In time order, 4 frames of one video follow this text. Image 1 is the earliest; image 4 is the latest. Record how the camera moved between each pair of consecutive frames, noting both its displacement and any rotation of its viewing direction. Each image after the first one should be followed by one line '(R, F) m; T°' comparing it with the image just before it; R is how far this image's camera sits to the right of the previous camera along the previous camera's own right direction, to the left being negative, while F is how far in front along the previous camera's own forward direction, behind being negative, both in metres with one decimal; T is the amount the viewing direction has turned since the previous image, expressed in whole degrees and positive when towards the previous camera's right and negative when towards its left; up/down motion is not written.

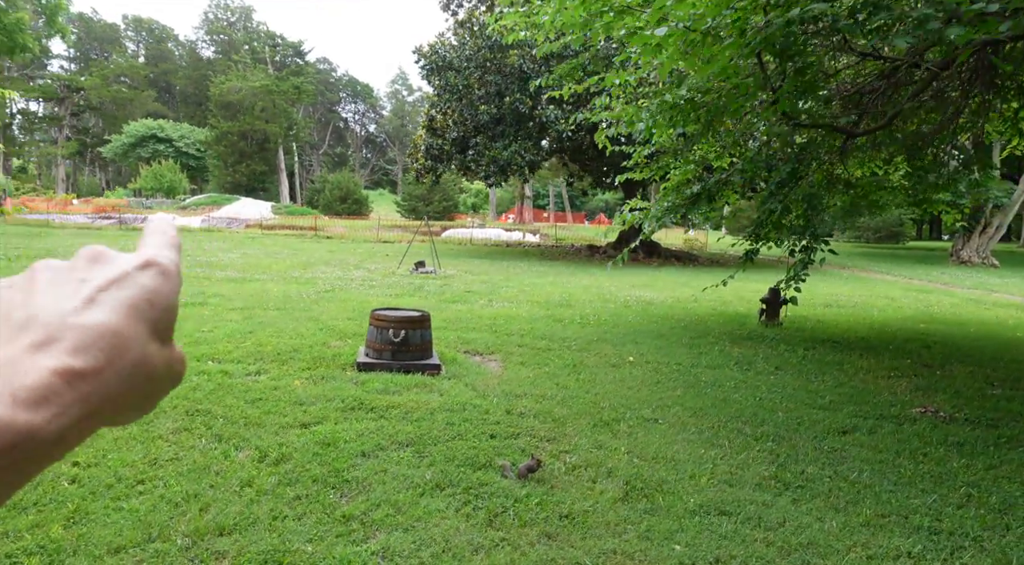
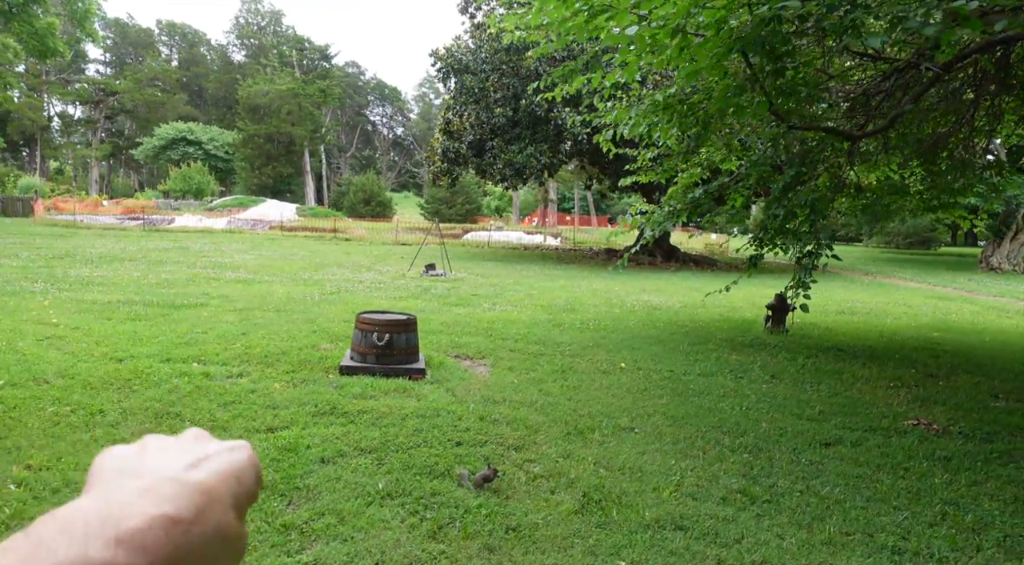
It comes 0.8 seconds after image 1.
(+0.3, +0.1) m; -2°
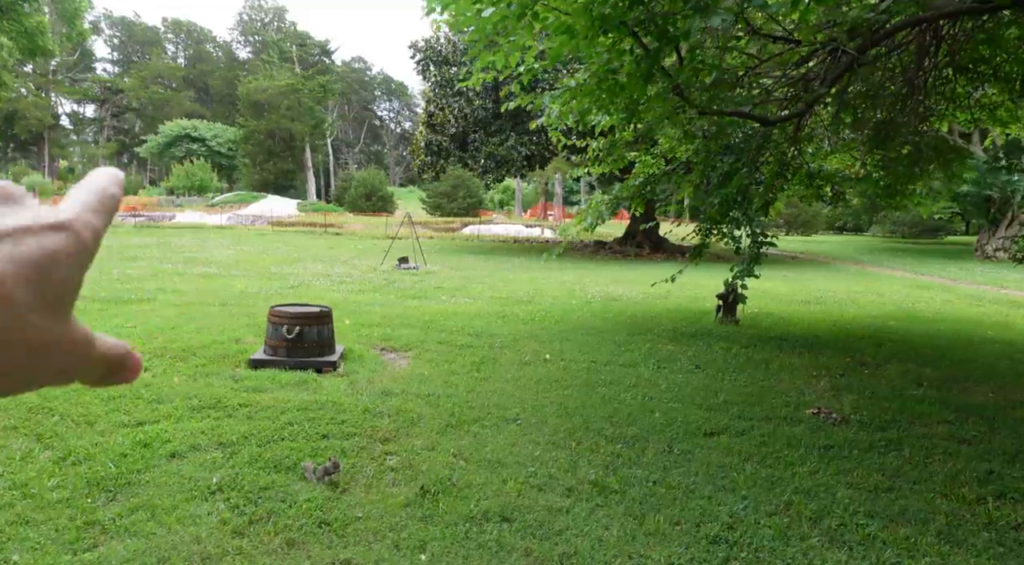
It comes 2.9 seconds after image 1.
(+0.7, +0.1) m; 0°
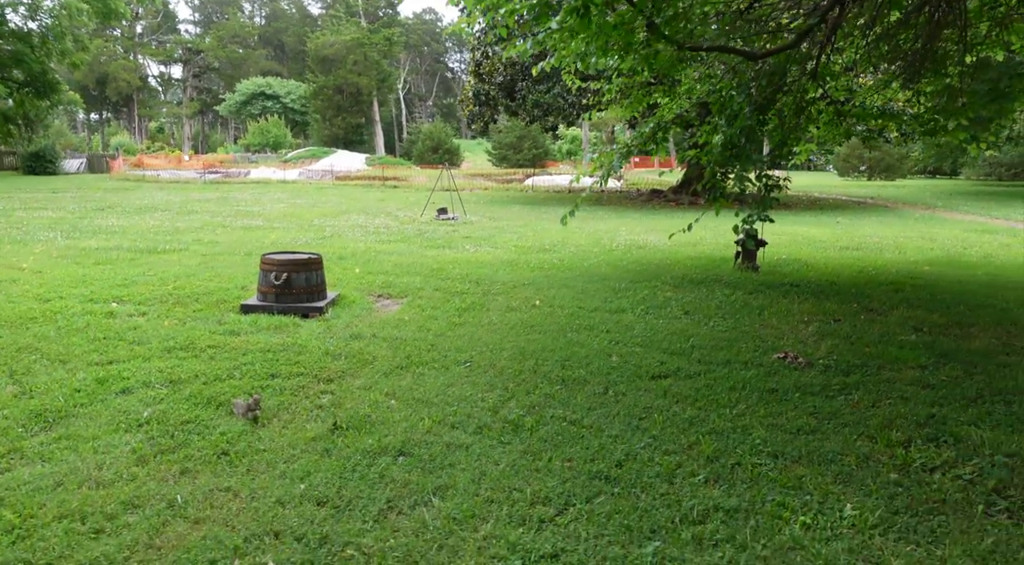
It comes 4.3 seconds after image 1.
(+0.7, 0.0) m; -5°
